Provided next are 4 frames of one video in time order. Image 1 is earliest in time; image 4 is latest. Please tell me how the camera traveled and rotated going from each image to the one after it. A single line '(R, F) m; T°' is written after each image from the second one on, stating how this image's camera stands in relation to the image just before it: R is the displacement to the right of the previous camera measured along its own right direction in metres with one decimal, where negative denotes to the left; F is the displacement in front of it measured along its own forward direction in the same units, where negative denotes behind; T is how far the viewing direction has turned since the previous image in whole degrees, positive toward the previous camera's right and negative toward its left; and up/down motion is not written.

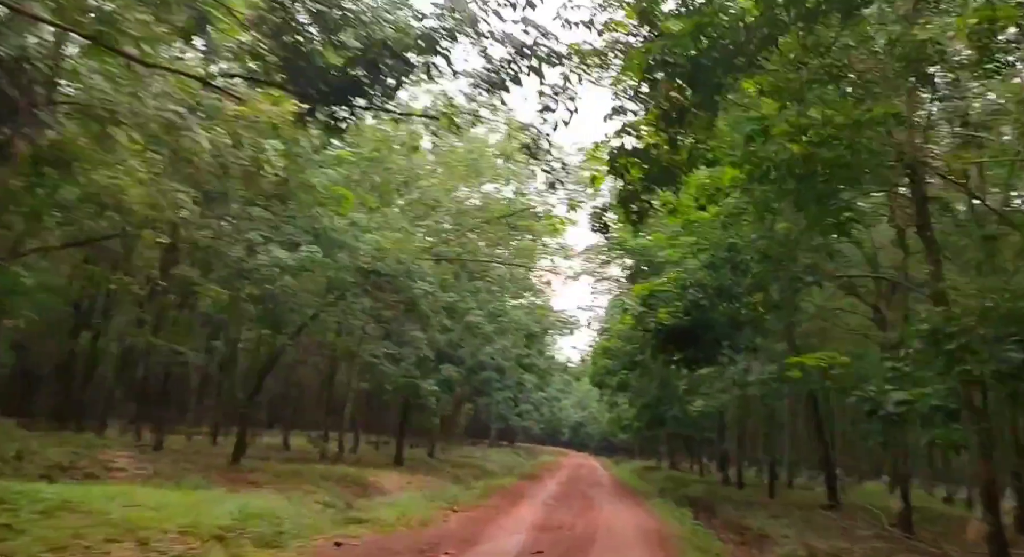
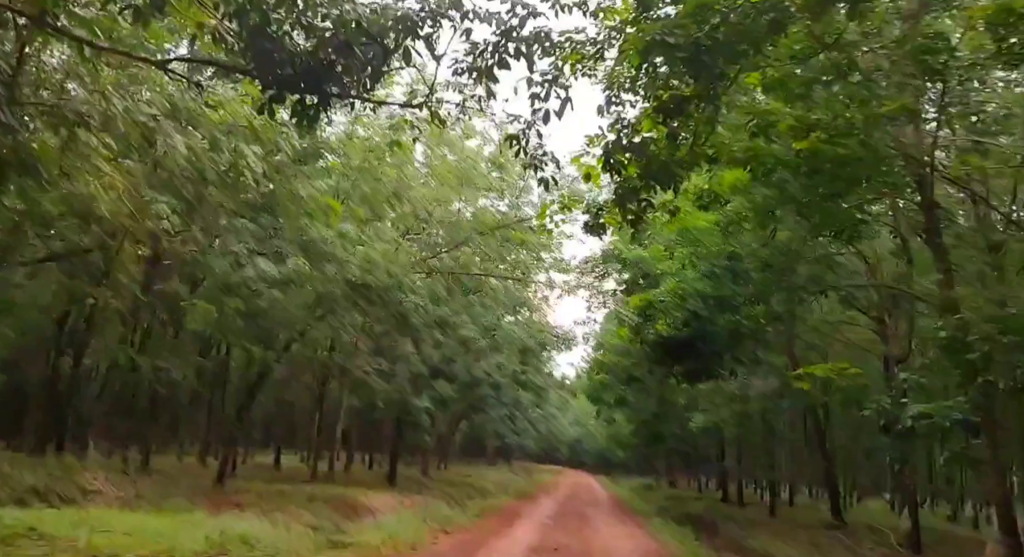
(+0.1, +0.4) m; 0°
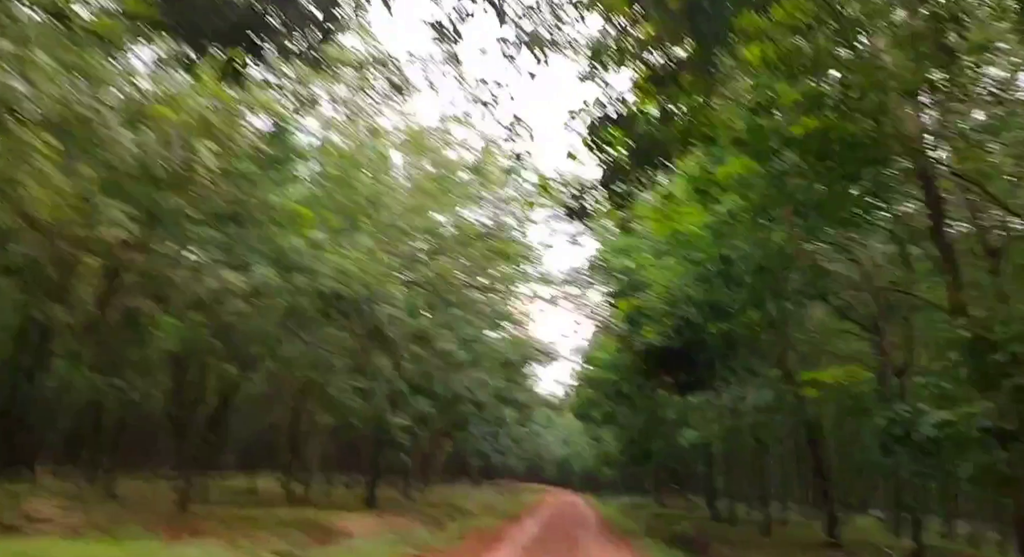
(+0.1, +0.7) m; +1°
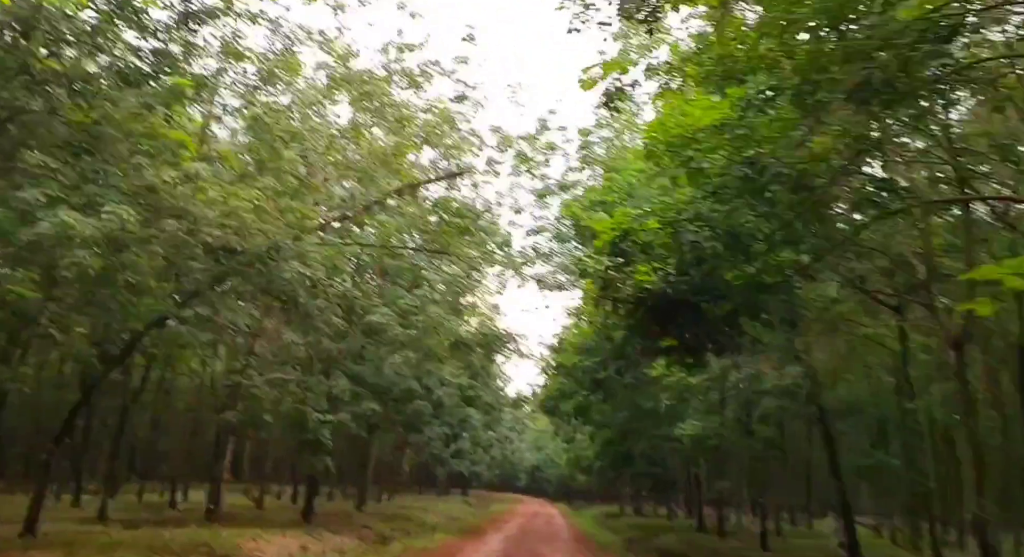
(+0.4, +3.2) m; +2°
